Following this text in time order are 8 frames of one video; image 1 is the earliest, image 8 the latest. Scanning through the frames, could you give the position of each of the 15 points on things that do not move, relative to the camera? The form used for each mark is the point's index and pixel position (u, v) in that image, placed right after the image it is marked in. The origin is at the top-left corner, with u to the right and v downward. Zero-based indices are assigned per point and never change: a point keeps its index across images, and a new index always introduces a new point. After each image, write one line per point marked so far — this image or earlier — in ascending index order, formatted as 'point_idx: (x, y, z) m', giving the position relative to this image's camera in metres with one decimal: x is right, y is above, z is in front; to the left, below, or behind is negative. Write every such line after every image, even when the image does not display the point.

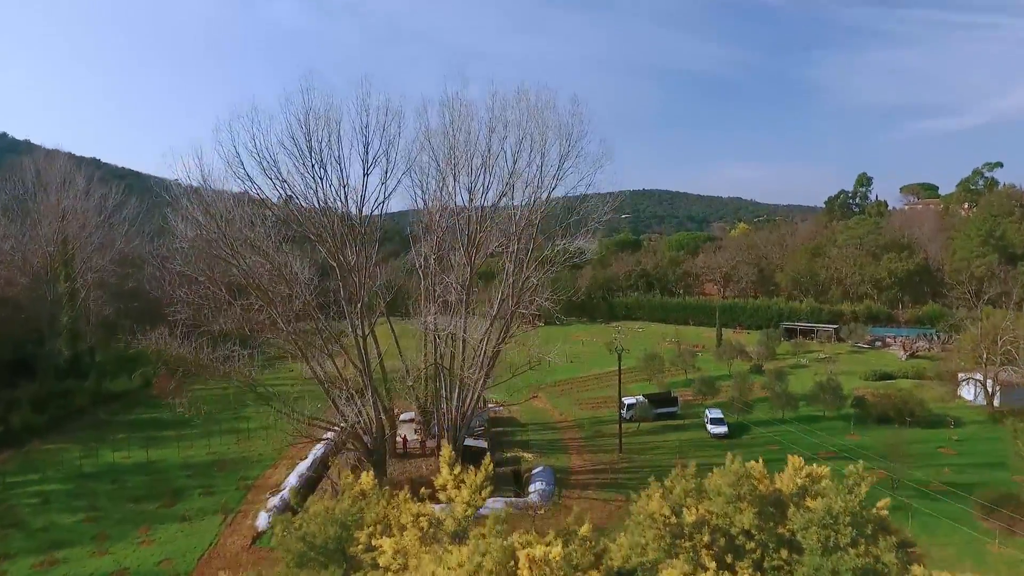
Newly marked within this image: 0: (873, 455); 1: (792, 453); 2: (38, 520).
0: (+10.2, -4.8, +17.8) m
1: (+8.3, -4.8, +18.4) m
2: (-12.2, -6.0, +16.1) m
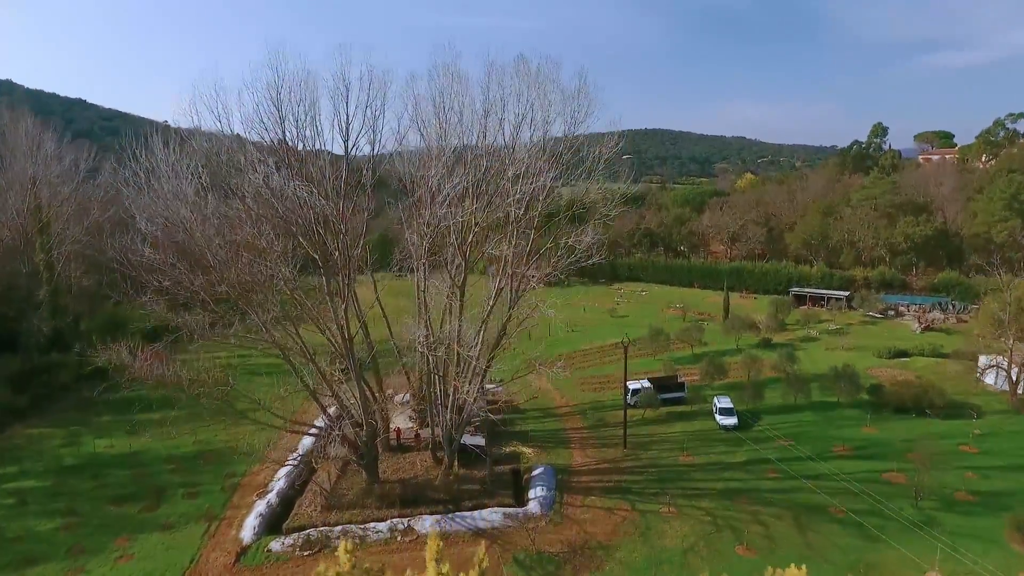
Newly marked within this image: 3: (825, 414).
0: (+10.2, -4.5, +16.8) m
1: (+8.2, -4.5, +17.5) m
2: (-12.3, -5.9, +15.3) m
3: (+9.8, -4.0, +19.6) m
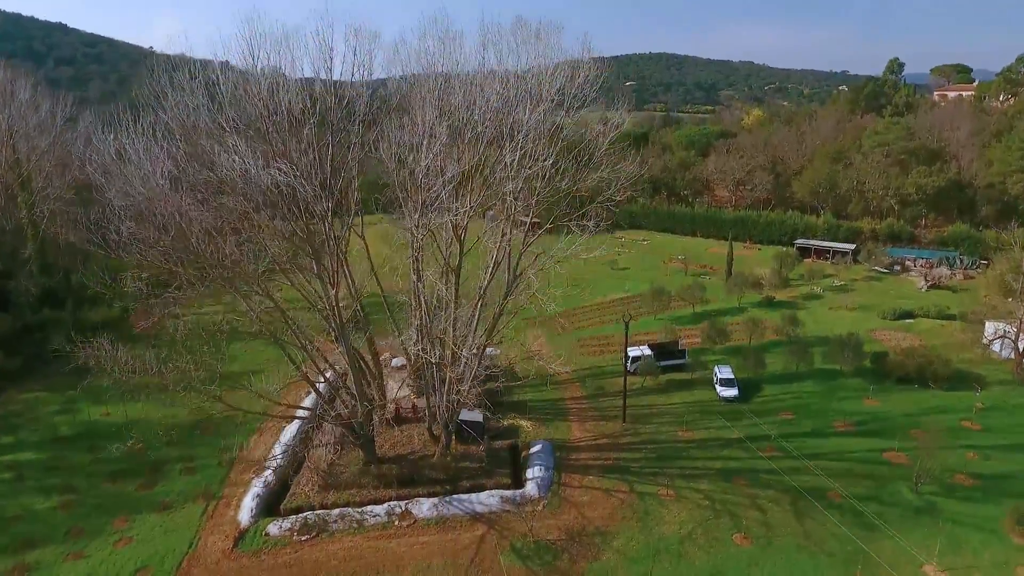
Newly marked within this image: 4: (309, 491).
0: (+10.2, -3.8, +16.7) m
1: (+8.2, -3.7, +17.3) m
2: (-12.3, -5.4, +15.4) m
3: (+9.7, -3.0, +19.3) m
4: (-4.9, -5.0, +15.1) m
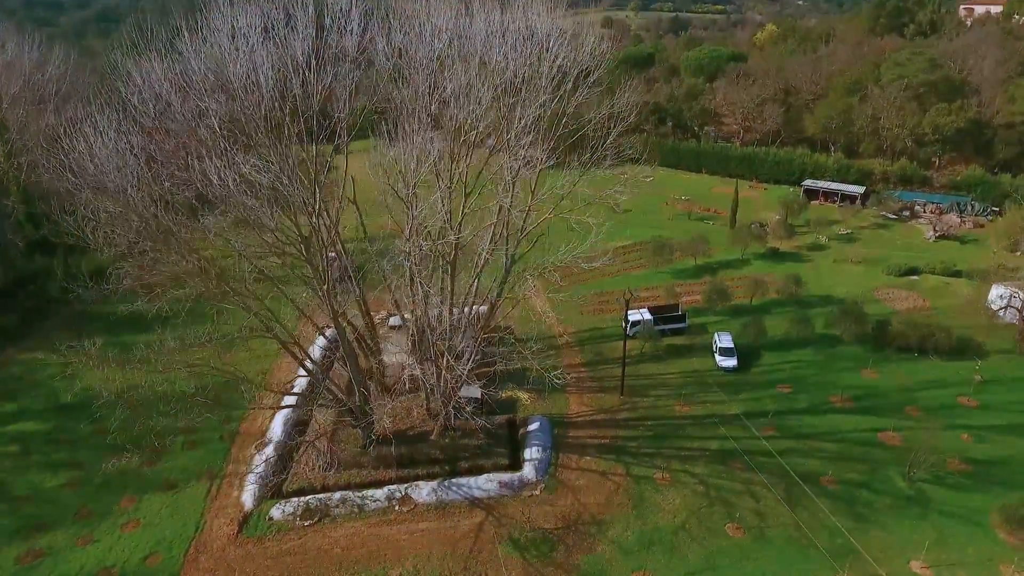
0: (+10.1, -3.2, +16.8) m
1: (+8.1, -3.0, +17.4) m
2: (-12.4, -4.9, +15.7) m
3: (+9.7, -2.0, +19.3) m
4: (-5.0, -4.5, +15.4) m
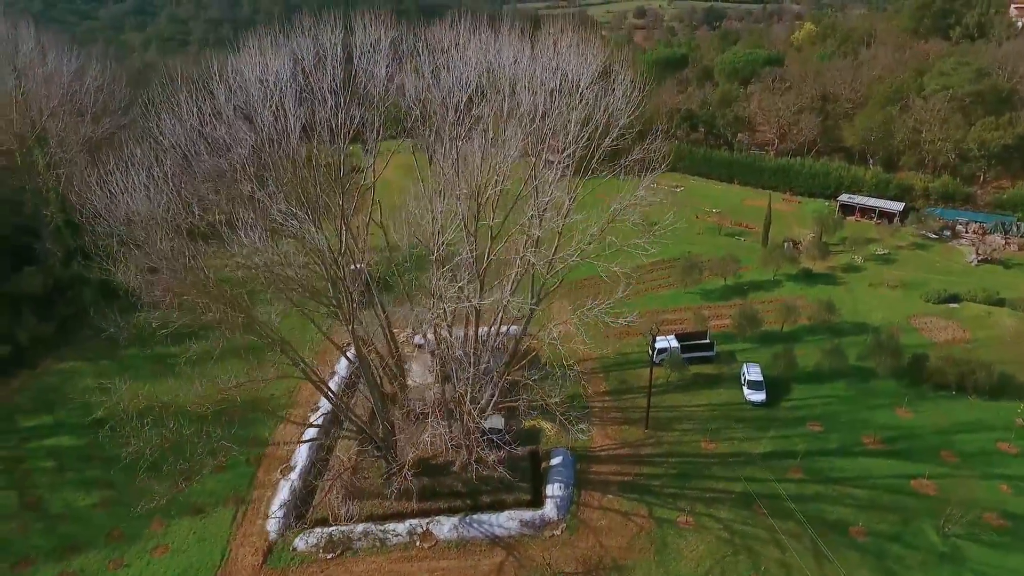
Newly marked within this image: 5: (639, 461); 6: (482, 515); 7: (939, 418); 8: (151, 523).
0: (+10.7, -4.2, +16.3) m
1: (+8.8, -4.0, +16.9) m
2: (-11.8, -5.6, +16.1) m
3: (+10.4, -3.0, +18.8) m
4: (-4.4, -5.3, +15.5) m
5: (+3.3, -4.5, +16.3) m
6: (-0.7, -5.3, +14.7) m
7: (+11.9, -3.6, +17.4) m
8: (-8.9, -5.8, +15.4) m
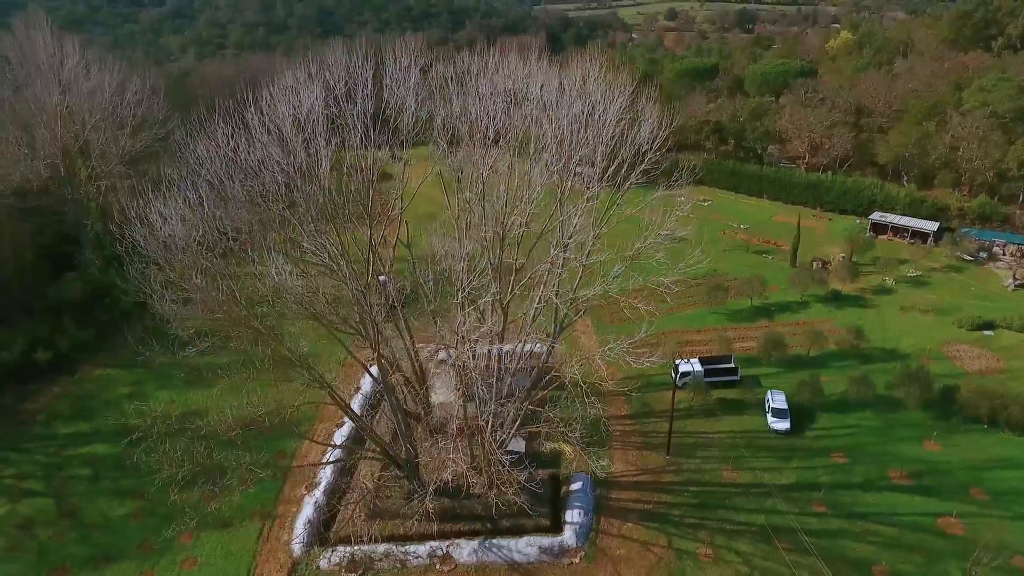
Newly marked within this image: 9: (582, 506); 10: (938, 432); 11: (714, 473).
0: (+11.2, -5.1, +16.0) m
1: (+9.3, -4.8, +16.7) m
2: (-11.3, -6.0, +16.7) m
3: (+11.1, -3.8, +18.5) m
4: (-3.9, -5.9, +15.8) m
5: (+3.8, -5.2, +16.3) m
6: (-0.2, -6.0, +14.9) m
7: (+12.4, -4.5, +17.0) m
8: (-8.4, -6.3, +15.9) m
9: (+1.8, -5.4, +15.6) m
10: (+12.1, -4.1, +17.8) m
11: (+5.4, -5.0, +16.7) m
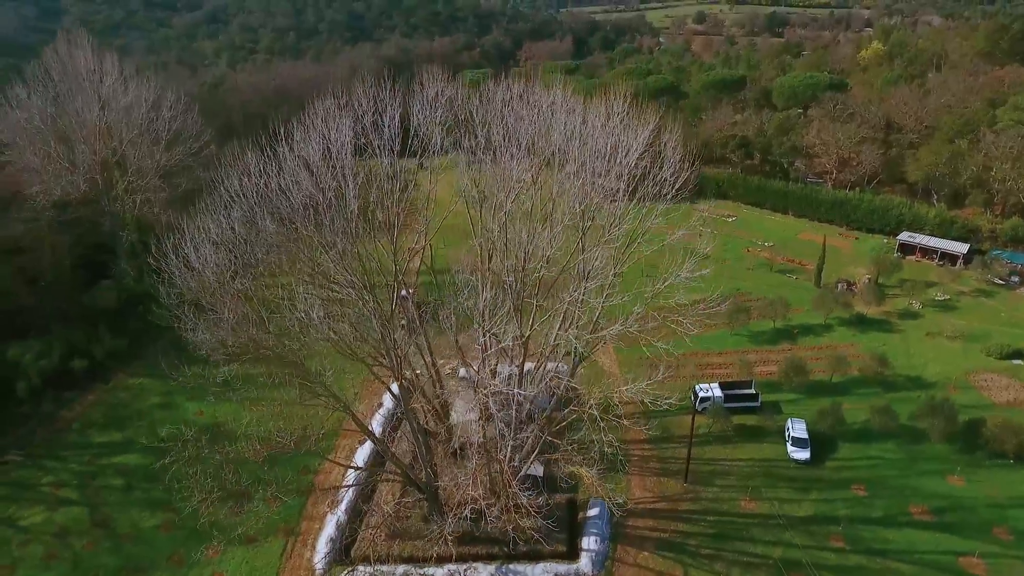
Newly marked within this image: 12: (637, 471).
0: (+11.7, -6.0, +15.8) m
1: (+9.8, -5.7, +16.6) m
2: (-10.8, -6.5, +17.3) m
3: (+11.6, -4.7, +18.3) m
4: (-3.5, -6.5, +16.2) m
5: (+4.3, -6.0, +16.4) m
6: (+0.2, -6.7, +15.1) m
7: (+12.9, -5.4, +16.8) m
8: (-8.0, -6.8, +16.4) m
9: (+2.2, -6.2, +15.7) m
10: (+12.7, -5.0, +17.6) m
11: (+5.9, -5.8, +16.8) m
12: (+3.6, -5.3, +18.0) m
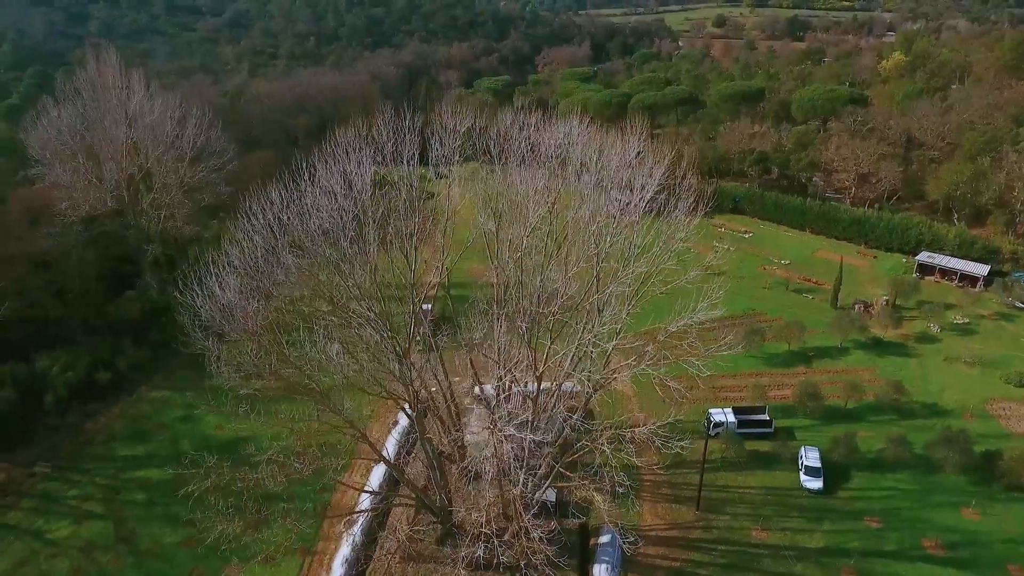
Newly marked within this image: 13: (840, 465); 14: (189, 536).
0: (+12.0, -6.9, +15.7) m
1: (+10.1, -6.6, +16.6) m
2: (-10.5, -7.1, +17.8) m
3: (+12.0, -5.6, +18.2) m
4: (-3.2, -7.2, +16.5) m
5: (+4.6, -6.8, +16.5) m
6: (+0.4, -7.4, +15.3) m
7: (+13.3, -6.3, +16.7) m
8: (-7.7, -7.5, +16.8) m
9: (+2.5, -6.9, +15.9) m
10: (+13.0, -5.9, +17.5) m
11: (+6.2, -6.6, +16.8) m
12: (+4.0, -6.1, +18.1) m
13: (+9.9, -5.3, +18.9) m
14: (-9.2, -7.1, +17.8) m
